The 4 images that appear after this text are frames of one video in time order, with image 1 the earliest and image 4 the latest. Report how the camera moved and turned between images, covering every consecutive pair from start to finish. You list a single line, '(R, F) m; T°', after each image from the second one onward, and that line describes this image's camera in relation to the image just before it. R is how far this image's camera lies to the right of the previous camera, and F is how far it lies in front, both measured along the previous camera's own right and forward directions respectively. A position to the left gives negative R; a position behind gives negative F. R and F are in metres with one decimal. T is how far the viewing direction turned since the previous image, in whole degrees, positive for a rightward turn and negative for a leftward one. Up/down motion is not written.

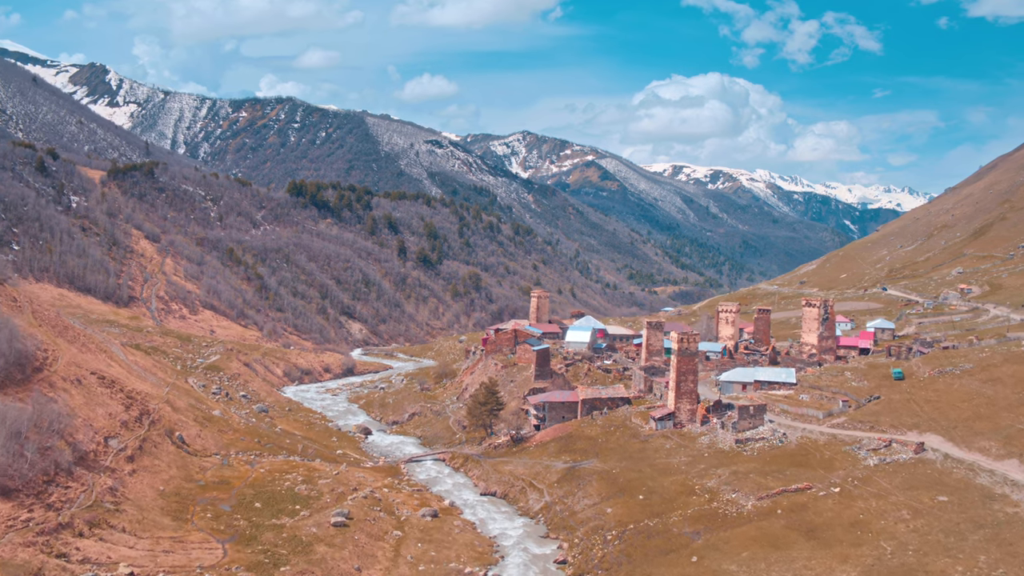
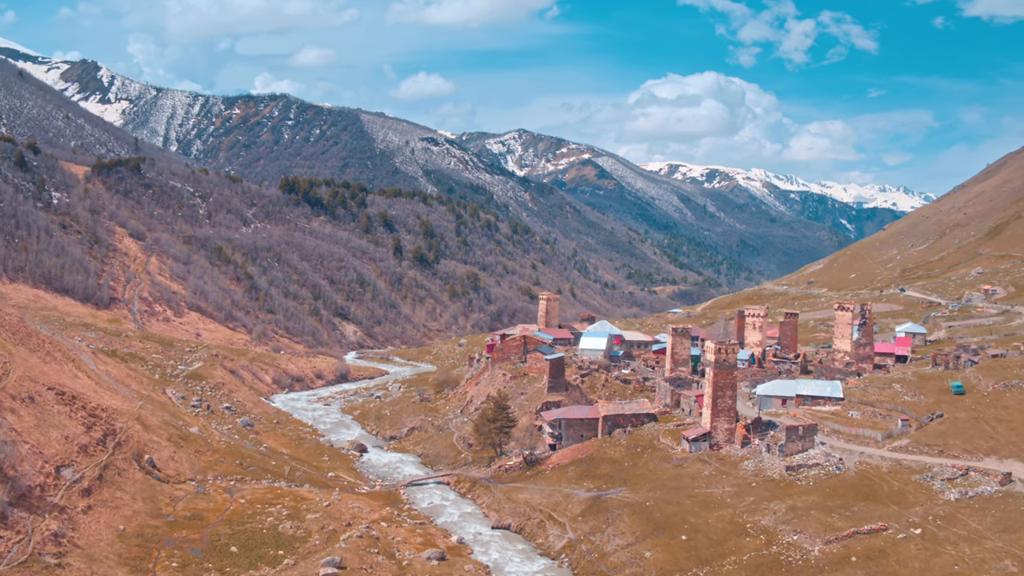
(-1.3, +6.2) m; 0°
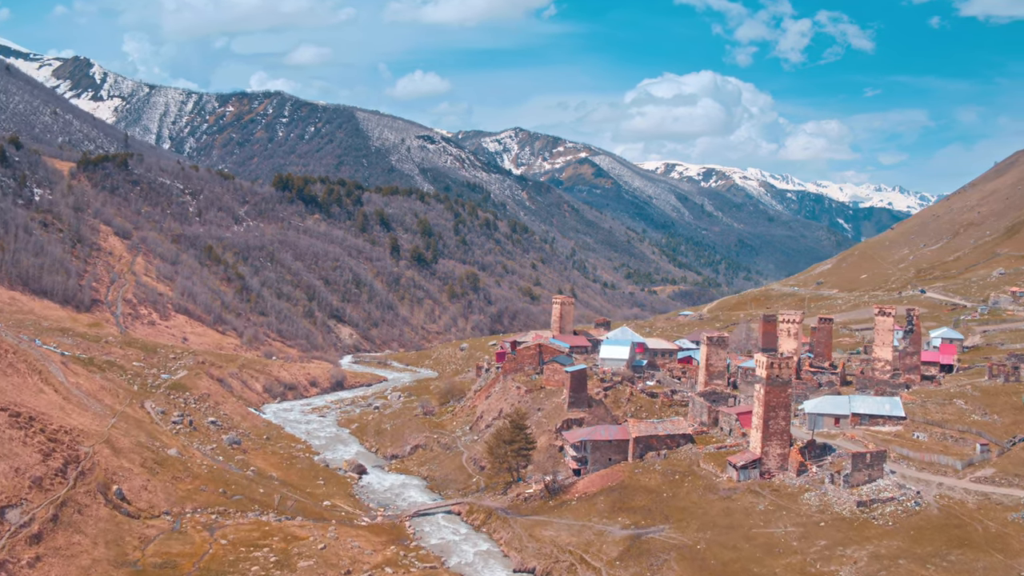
(-1.5, +5.9) m; 0°
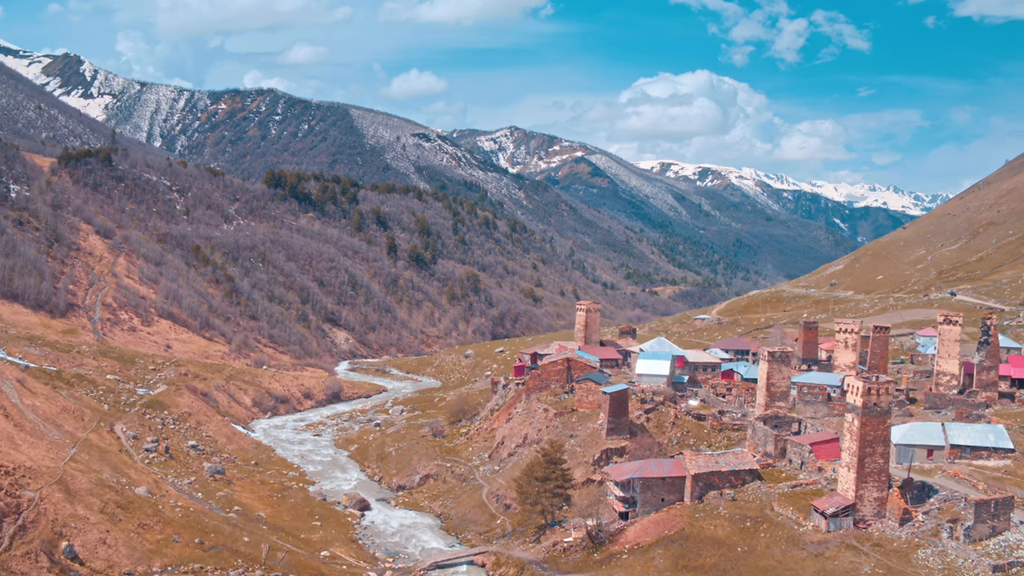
(-2.1, +7.4) m; 0°
